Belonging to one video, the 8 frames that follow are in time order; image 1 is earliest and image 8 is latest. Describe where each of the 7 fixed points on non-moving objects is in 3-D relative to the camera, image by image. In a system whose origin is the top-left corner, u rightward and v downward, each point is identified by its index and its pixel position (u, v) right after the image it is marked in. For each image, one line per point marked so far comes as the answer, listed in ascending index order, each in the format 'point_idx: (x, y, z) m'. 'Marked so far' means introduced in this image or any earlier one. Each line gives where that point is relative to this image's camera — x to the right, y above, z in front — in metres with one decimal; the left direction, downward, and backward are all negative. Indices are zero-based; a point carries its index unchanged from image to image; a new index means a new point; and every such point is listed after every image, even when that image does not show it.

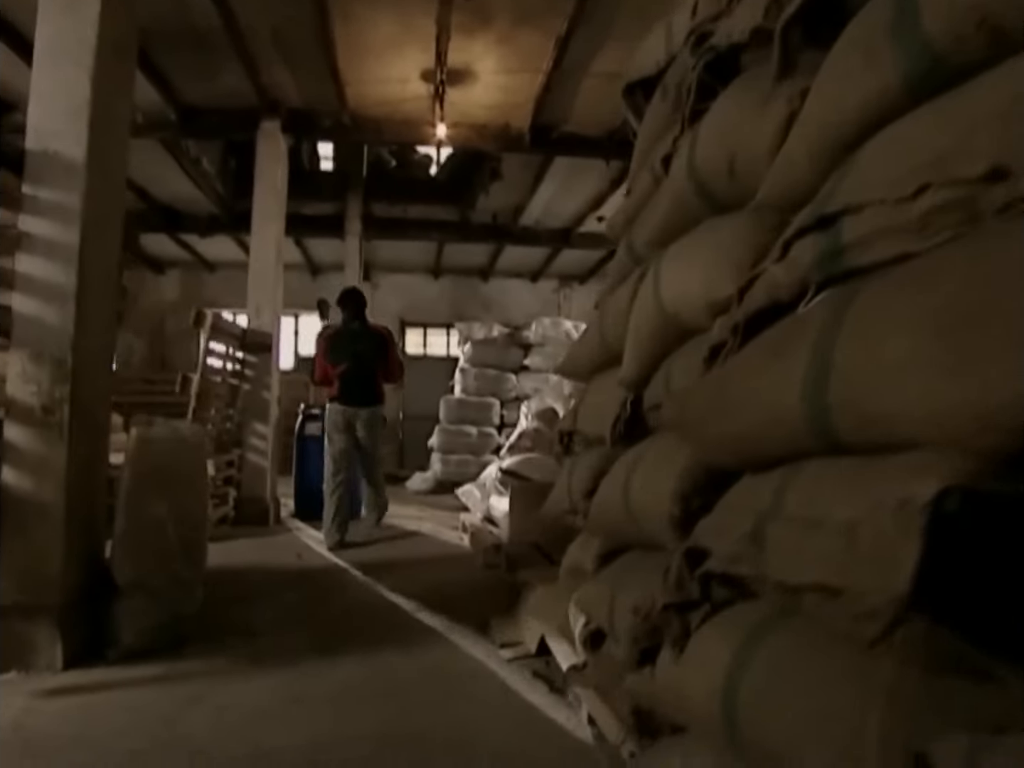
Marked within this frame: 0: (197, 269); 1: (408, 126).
0: (-3.9, +1.4, +10.1) m
1: (-0.7, +1.8, +5.7) m
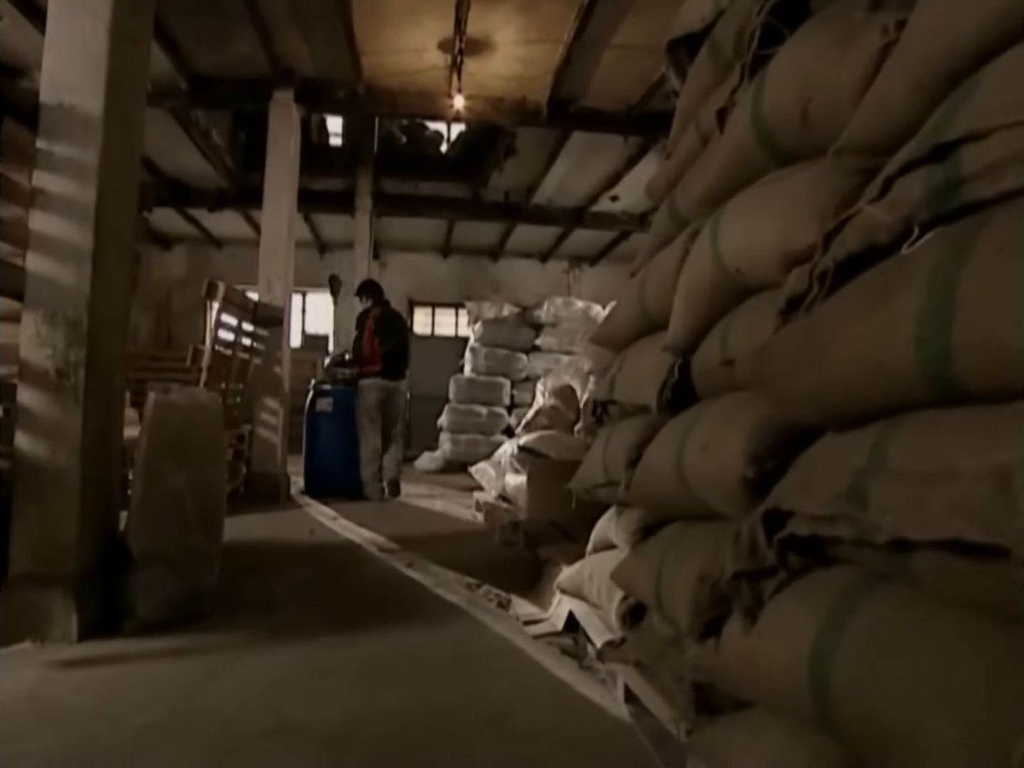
0: (-3.7, +1.7, +10.0) m
1: (-0.6, +1.9, +5.6) m
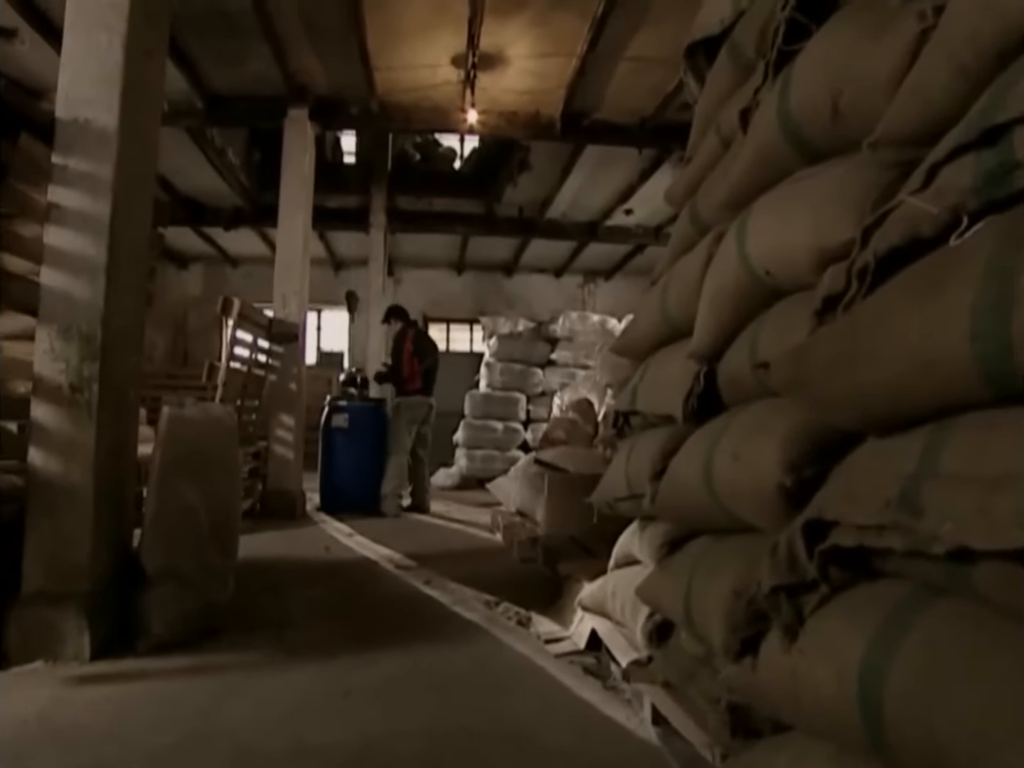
0: (-3.6, +1.5, +10.0) m
1: (-0.5, +1.8, +5.6) m
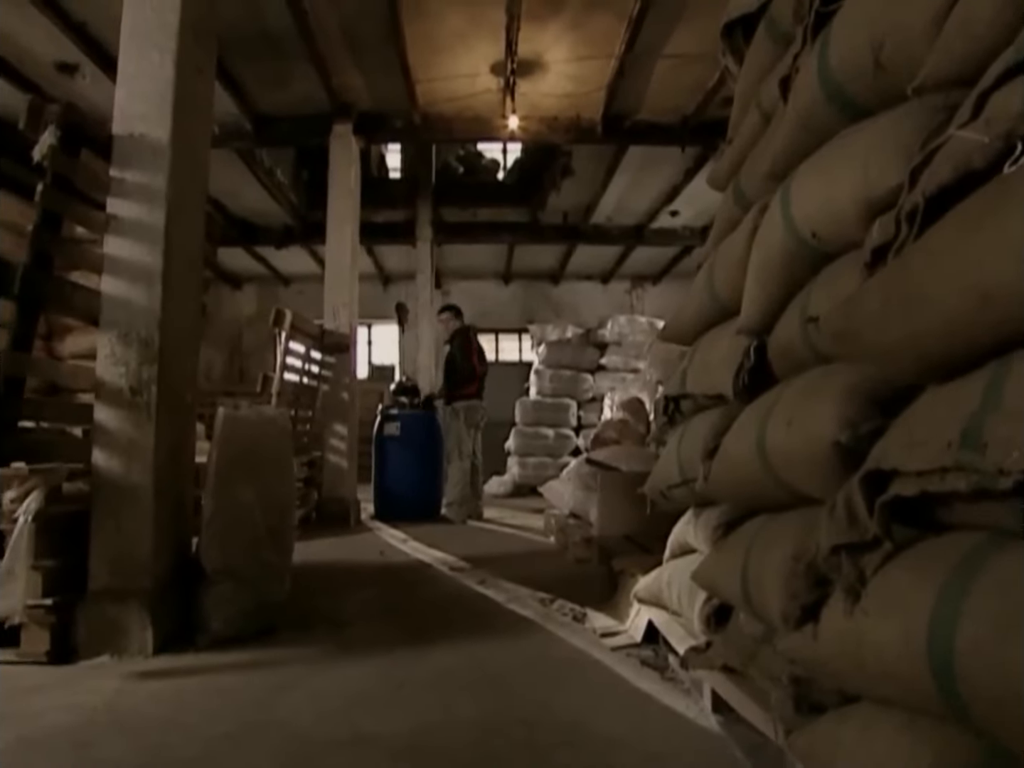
0: (-3.0, +1.3, +10.2) m
1: (-0.2, +1.8, +5.6) m
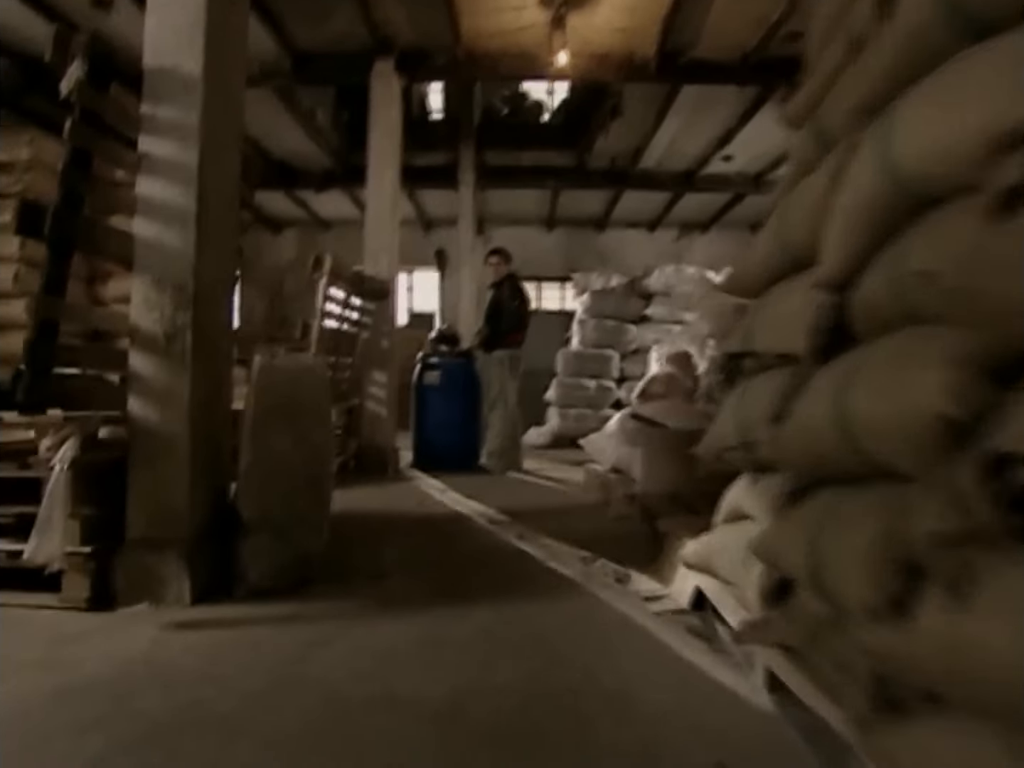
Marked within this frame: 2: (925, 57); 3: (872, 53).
0: (-2.4, +1.9, +10.2) m
1: (+0.1, +2.1, +5.4) m
2: (+0.6, +0.4, +1.1) m
3: (+0.6, +0.5, +1.3) m
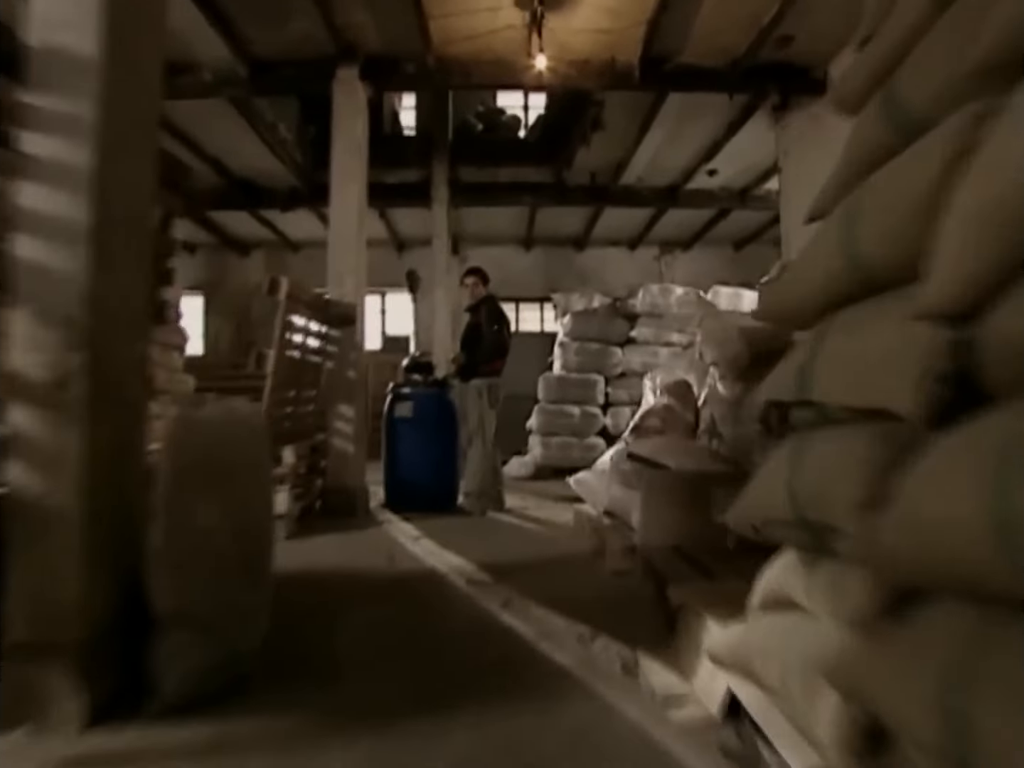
0: (-2.7, +1.6, +9.7) m
1: (-0.1, +1.9, +5.0) m
2: (+0.5, +0.4, +0.7) m
3: (+0.5, +0.4, +0.9) m
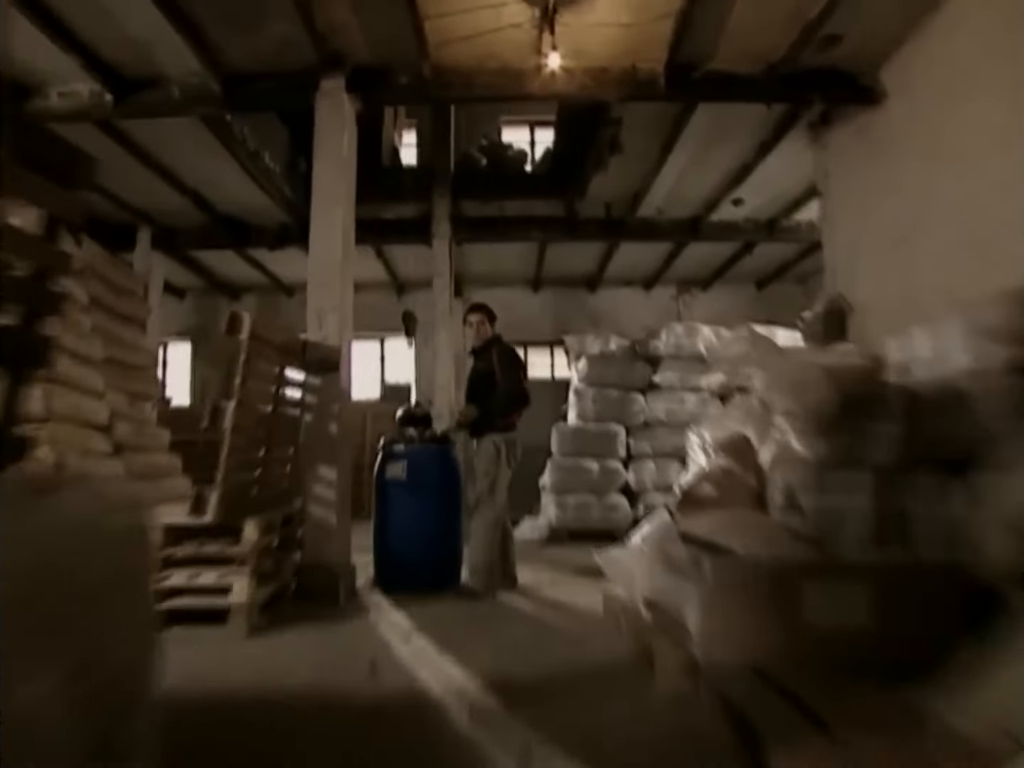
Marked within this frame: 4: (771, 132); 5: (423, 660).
0: (-2.6, +1.0, +9.1) m
1: (0.0, +1.6, +4.4) m
2: (+0.6, +0.3, 0.0) m
3: (+0.6, +0.4, +0.2) m
4: (+1.6, +1.6, +5.2) m
5: (-0.3, -0.9, +2.7) m
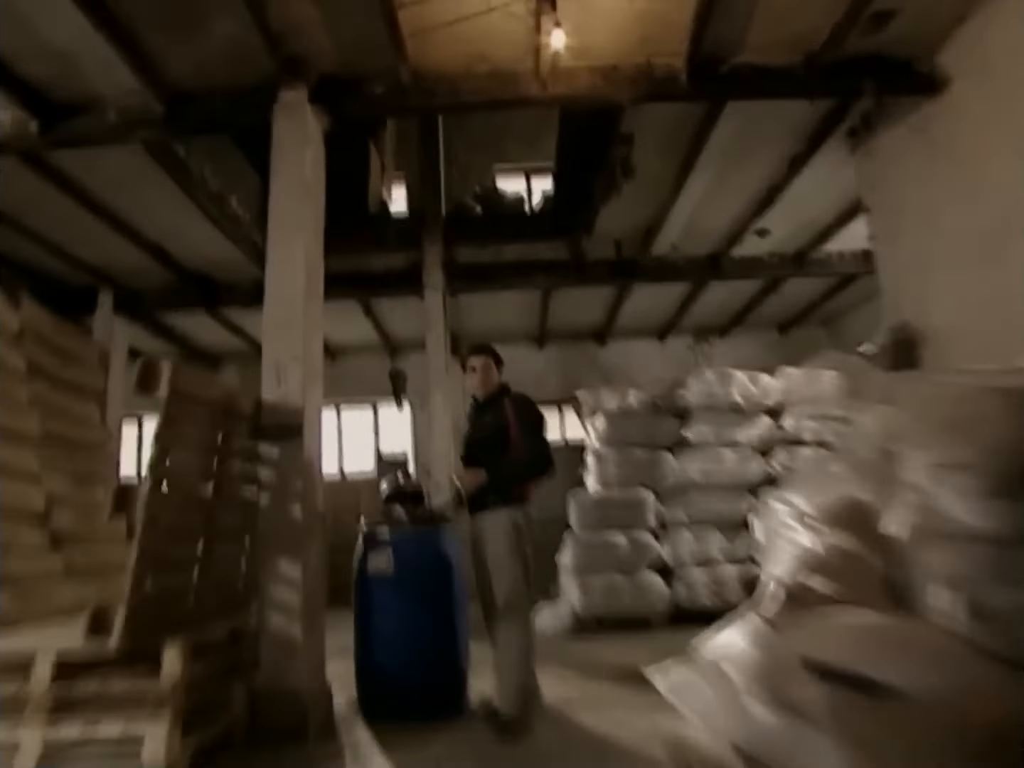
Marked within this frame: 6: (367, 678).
0: (-2.6, +0.2, +8.4) m
1: (-0.1, +1.4, +3.7) m
2: (+0.6, +0.5, -0.7) m
3: (+0.6, +0.5, -0.6) m
4: (+1.6, +1.3, +4.5) m
5: (-0.2, -1.0, +1.8) m
6: (-0.6, -1.1, +3.2) m
